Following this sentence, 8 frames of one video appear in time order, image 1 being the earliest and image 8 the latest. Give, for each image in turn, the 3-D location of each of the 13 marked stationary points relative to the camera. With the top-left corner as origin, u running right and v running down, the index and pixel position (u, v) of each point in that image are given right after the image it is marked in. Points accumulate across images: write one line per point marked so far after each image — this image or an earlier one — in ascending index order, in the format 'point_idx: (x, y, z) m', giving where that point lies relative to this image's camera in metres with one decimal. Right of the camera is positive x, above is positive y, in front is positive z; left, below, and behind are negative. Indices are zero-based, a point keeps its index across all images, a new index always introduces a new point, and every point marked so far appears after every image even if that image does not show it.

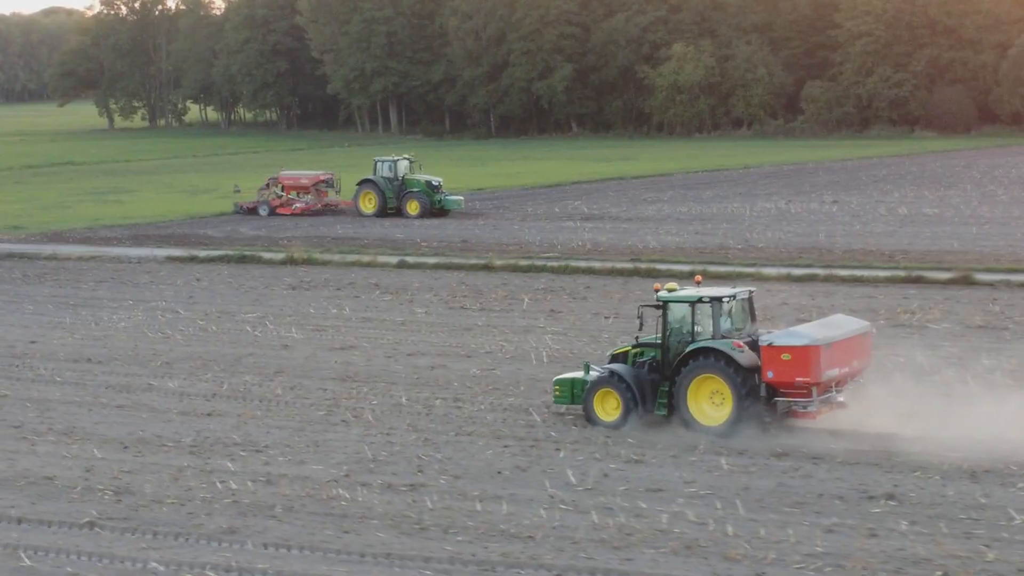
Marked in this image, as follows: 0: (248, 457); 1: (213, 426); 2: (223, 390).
0: (-1.6, -1.0, +13.9) m
1: (-2.0, -0.9, +15.1) m
2: (-2.1, -0.8, +17.0) m
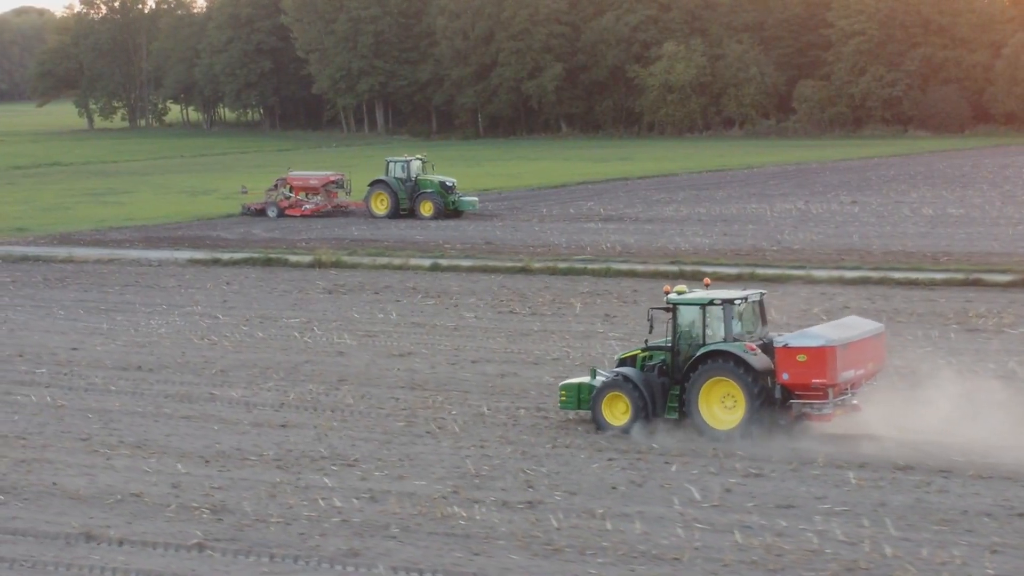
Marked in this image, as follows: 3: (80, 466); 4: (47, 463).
0: (-1.0, -1.1, +13.2) m
1: (-1.4, -1.0, +14.5) m
2: (-1.6, -0.8, +16.3) m
3: (-2.6, -1.1, +13.7) m
4: (-2.8, -1.1, +13.9) m
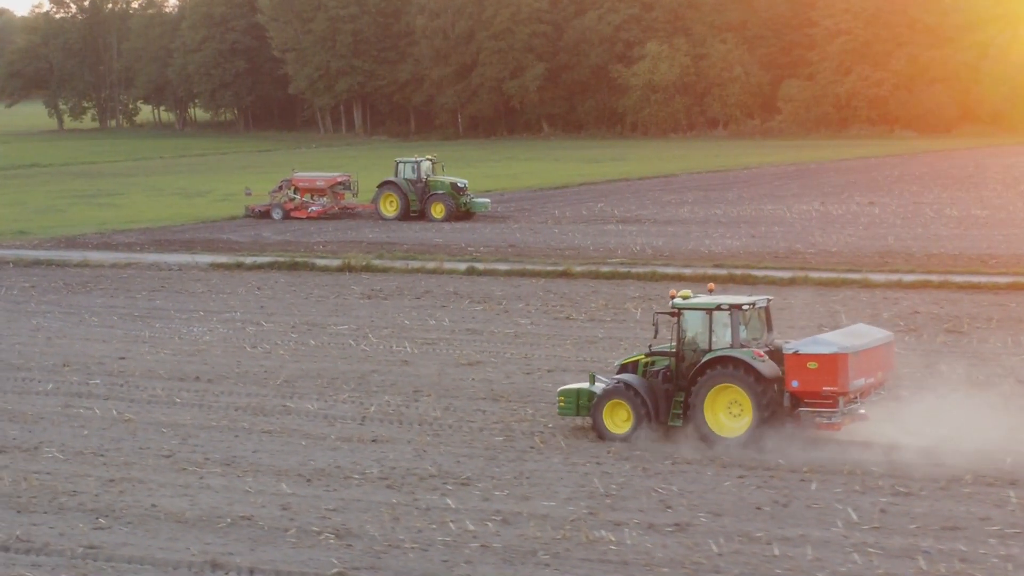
0: (-0.3, -1.1, +12.5) m
1: (-0.7, -1.0, +13.7) m
2: (-0.9, -0.9, +15.5) m
3: (-1.9, -1.1, +12.9) m
4: (-2.2, -1.1, +13.1) m
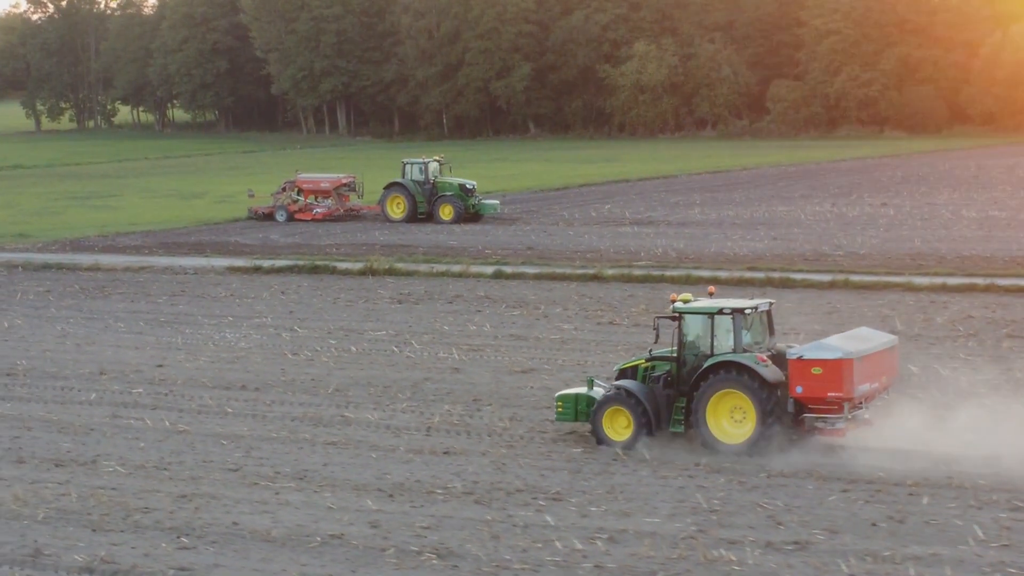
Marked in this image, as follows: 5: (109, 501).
0: (+0.2, -1.2, +11.9) m
1: (-0.2, -1.1, +13.1) m
2: (-0.5, -0.9, +15.0) m
3: (-1.4, -1.2, +12.3) m
4: (-1.7, -1.2, +12.5) m
5: (-2.2, -1.2, +12.5) m
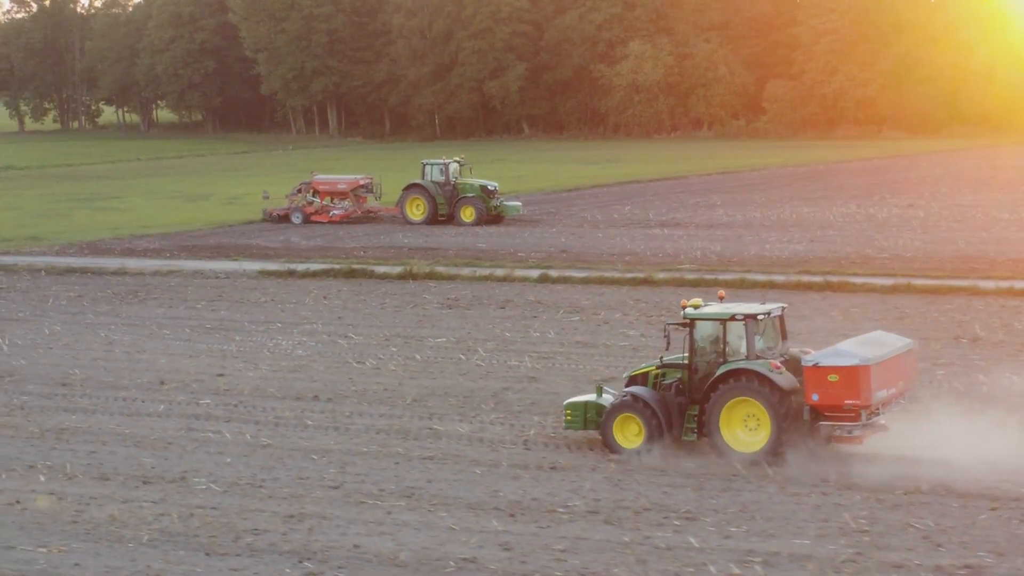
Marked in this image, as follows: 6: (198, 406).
0: (+0.9, -1.2, +11.3) m
1: (+0.4, -1.1, +12.5) m
2: (+0.1, -0.9, +14.3) m
3: (-0.8, -1.2, +11.7) m
4: (-1.0, -1.2, +11.8) m
5: (-1.6, -1.2, +11.8) m
6: (-2.2, -0.8, +15.9) m
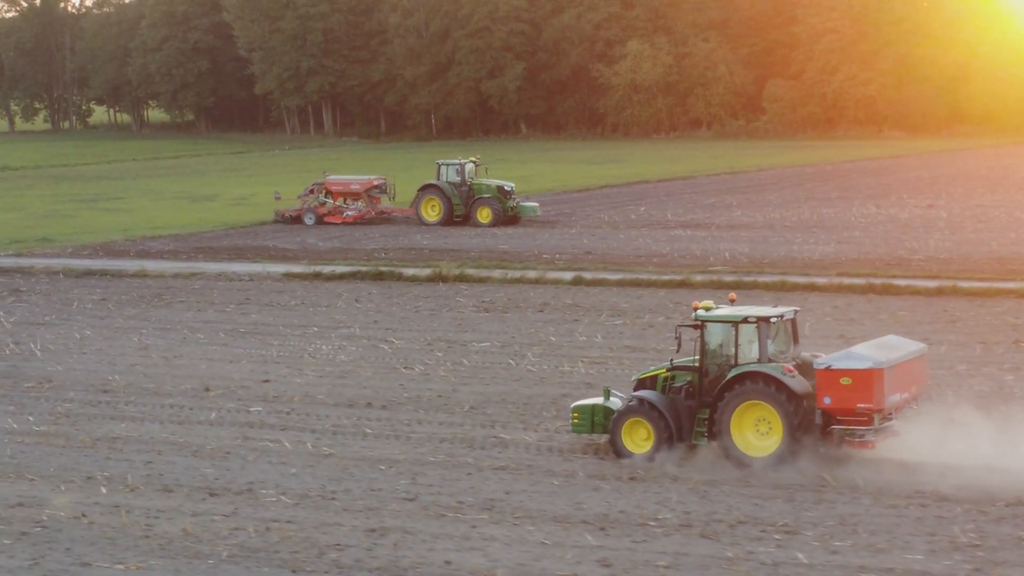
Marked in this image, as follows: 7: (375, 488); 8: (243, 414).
0: (+1.3, -1.2, +10.9) m
1: (+0.9, -1.1, +12.1) m
2: (+0.6, -1.0, +13.9) m
3: (-0.3, -1.2, +11.2) m
4: (-0.5, -1.2, +11.4) m
5: (-1.1, -1.2, +11.4) m
6: (-1.8, -0.9, +15.5) m
7: (-0.8, -1.1, +12.6) m
8: (-1.8, -0.9, +15.5) m
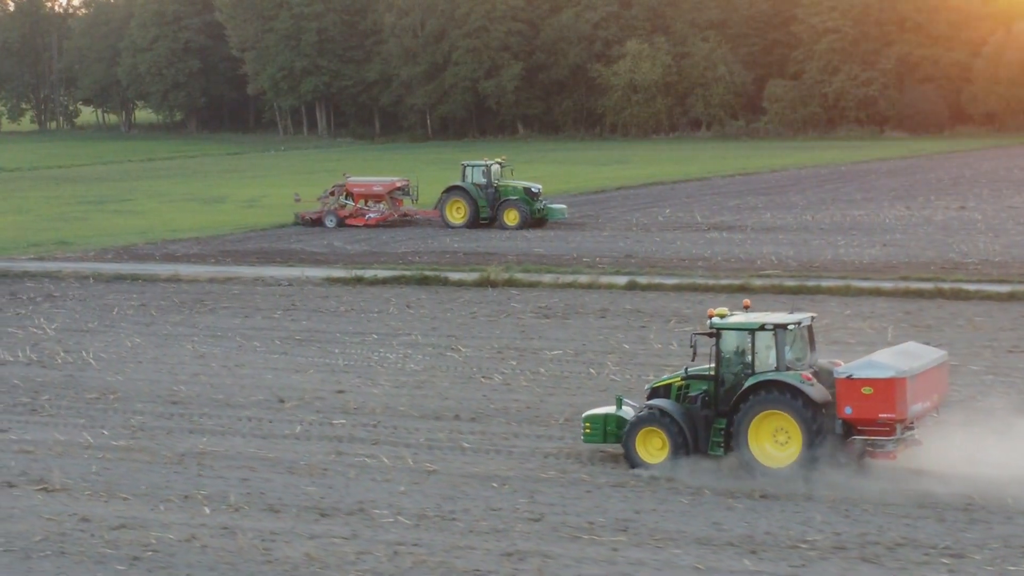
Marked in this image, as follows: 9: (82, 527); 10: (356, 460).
0: (+2.0, -1.3, +10.3) m
1: (+1.6, -1.2, +11.4) m
2: (+1.2, -1.0, +13.3) m
3: (+0.4, -1.3, +10.6) m
4: (+0.1, -1.3, +10.8) m
5: (-0.4, -1.3, +10.7) m
6: (-1.2, -0.9, +14.8) m
7: (-0.1, -1.2, +12.0) m
8: (-1.2, -0.9, +14.8) m
9: (-2.2, -1.2, +11.7) m
10: (-0.9, -1.0, +13.5) m
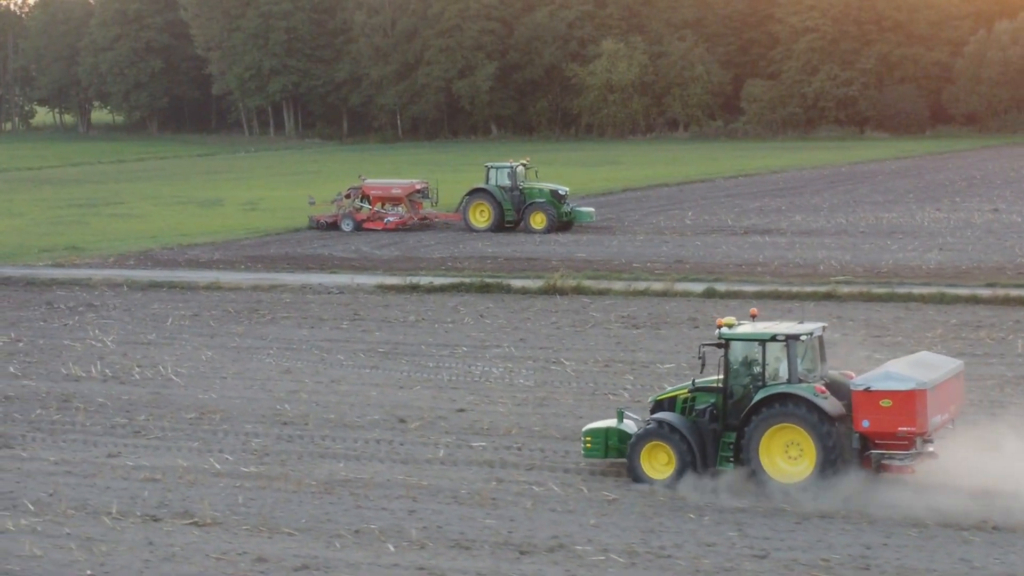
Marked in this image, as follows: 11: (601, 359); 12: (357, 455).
0: (+3.1, -1.3, +9.3) m
1: (+2.6, -1.2, +10.5) m
2: (+2.2, -1.1, +12.3) m
3: (+1.5, -1.4, +9.6) m
4: (+1.2, -1.3, +9.8) m
5: (+0.7, -1.4, +9.7) m
6: (-0.2, -1.0, +13.7) m
7: (+0.9, -1.2, +11.0) m
8: (-0.3, -1.0, +13.7) m
9: (-1.2, -1.3, +10.6) m
10: (0.0, -1.1, +12.5) m
11: (+0.6, -0.6, +17.5) m
12: (-0.9, -1.0, +13.7) m
